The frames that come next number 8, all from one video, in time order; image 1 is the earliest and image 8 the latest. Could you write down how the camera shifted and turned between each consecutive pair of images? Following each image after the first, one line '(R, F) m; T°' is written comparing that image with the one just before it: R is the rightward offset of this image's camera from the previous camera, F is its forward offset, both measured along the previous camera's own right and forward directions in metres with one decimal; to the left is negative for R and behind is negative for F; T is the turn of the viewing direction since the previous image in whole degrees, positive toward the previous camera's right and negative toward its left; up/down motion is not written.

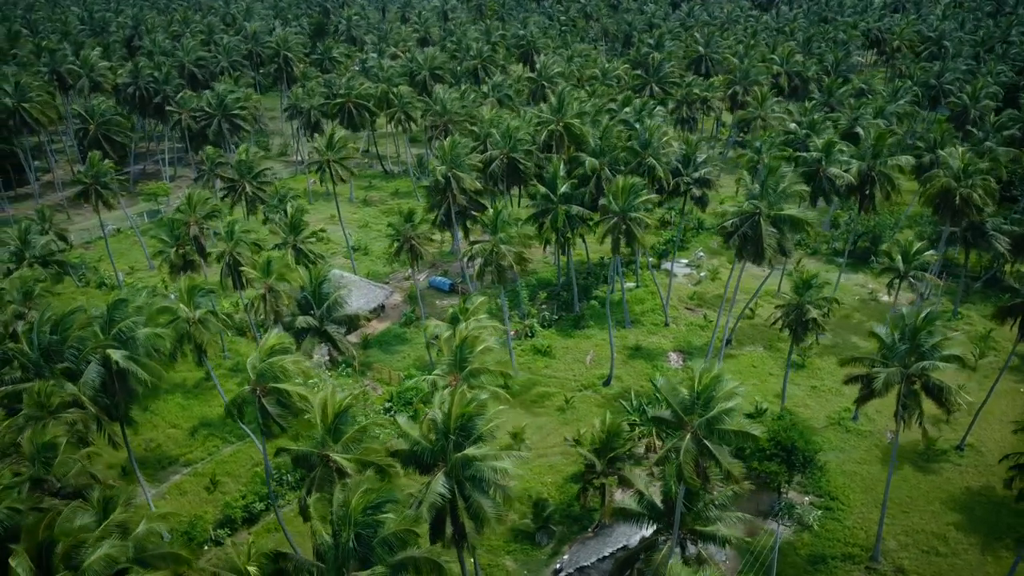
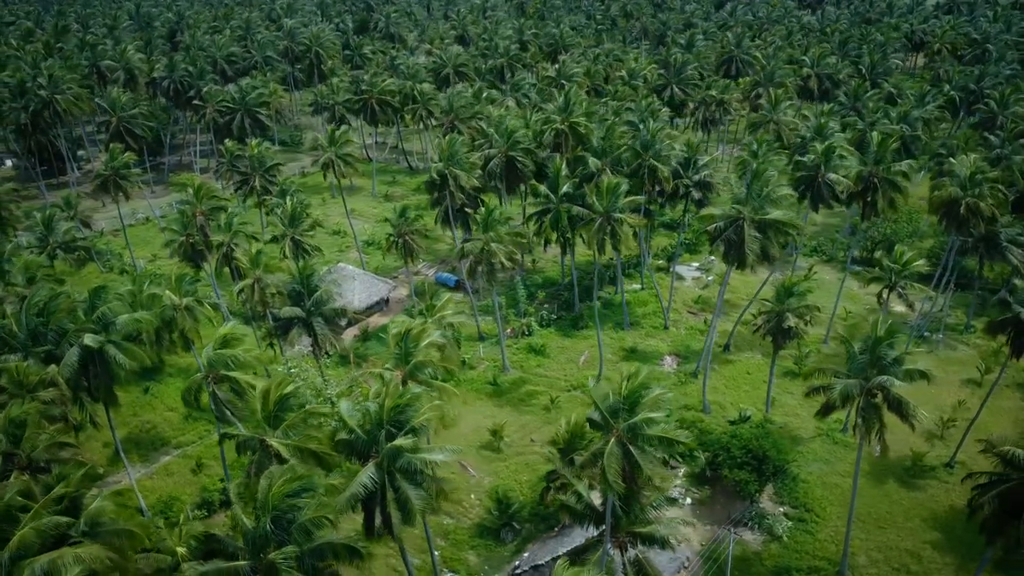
(+3.3, -0.1) m; -4°
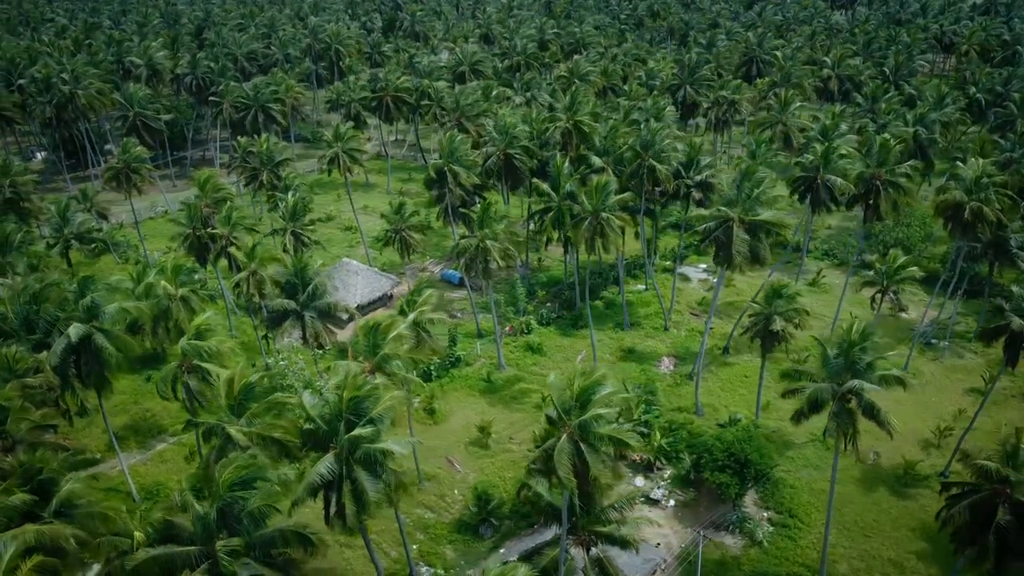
(+2.1, 0.0) m; -2°
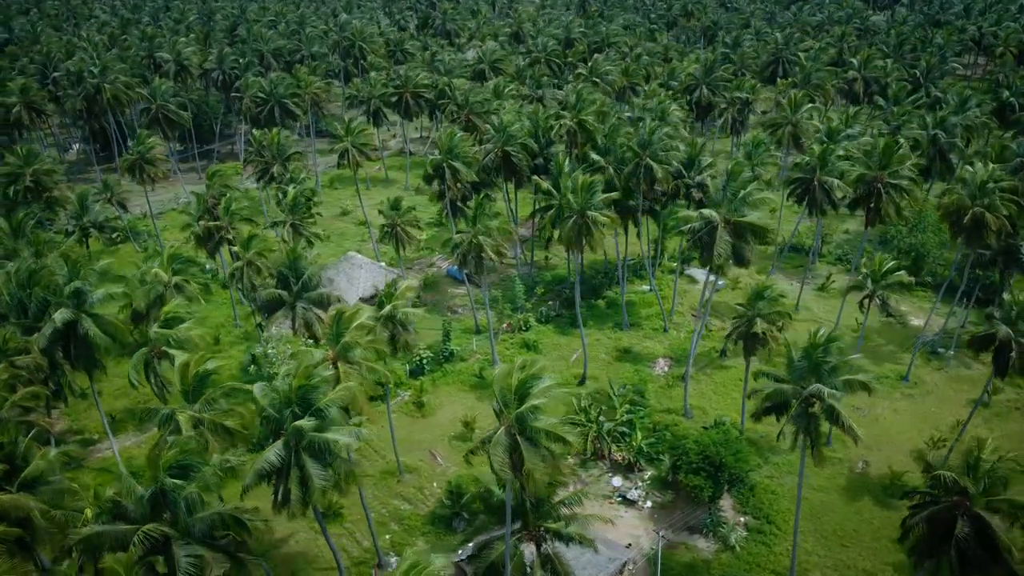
(+2.7, 0.0) m; -3°
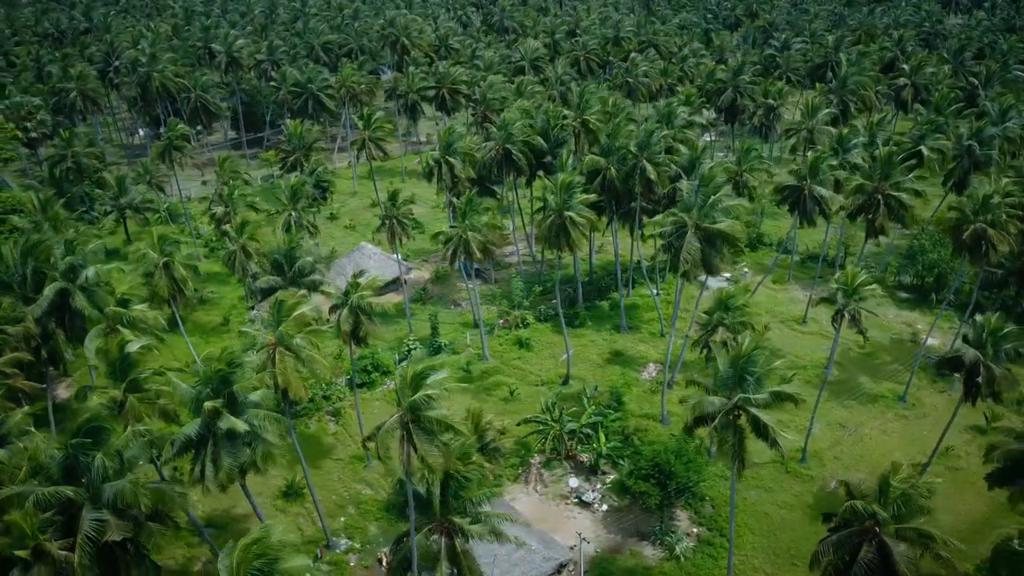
(+4.8, -0.1) m; -5°
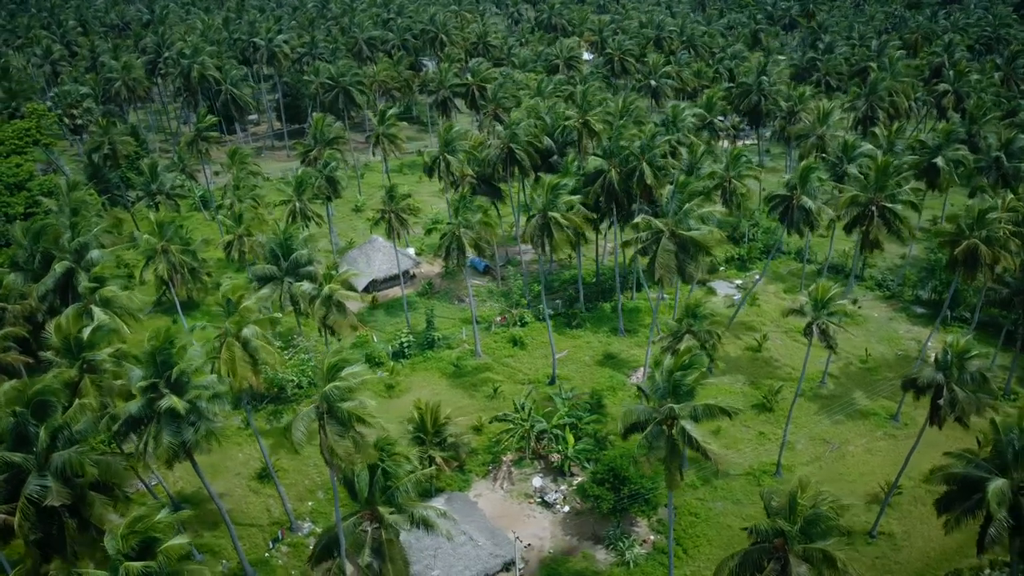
(+4.0, -0.2) m; -4°
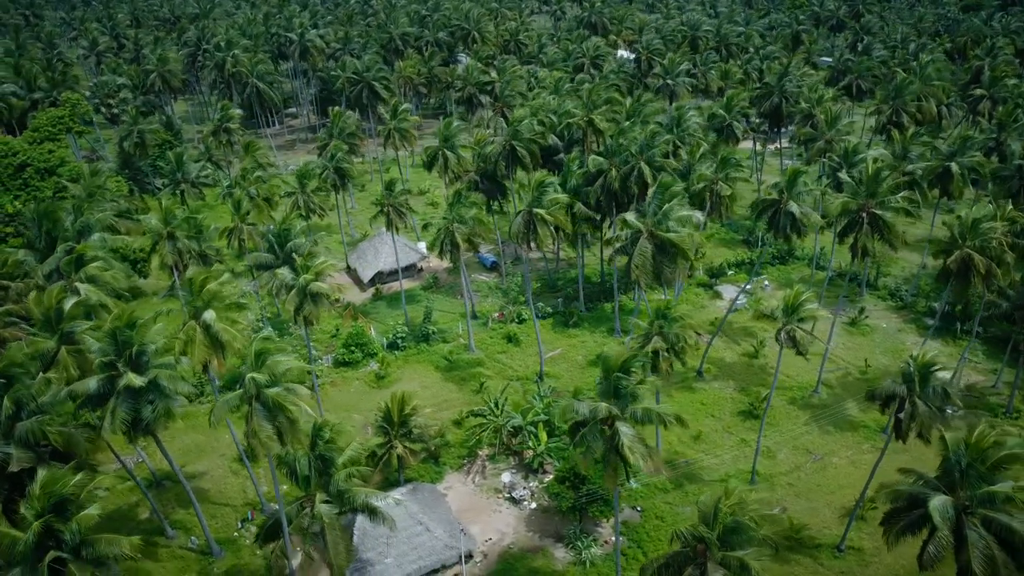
(+3.4, -0.1) m; -4°
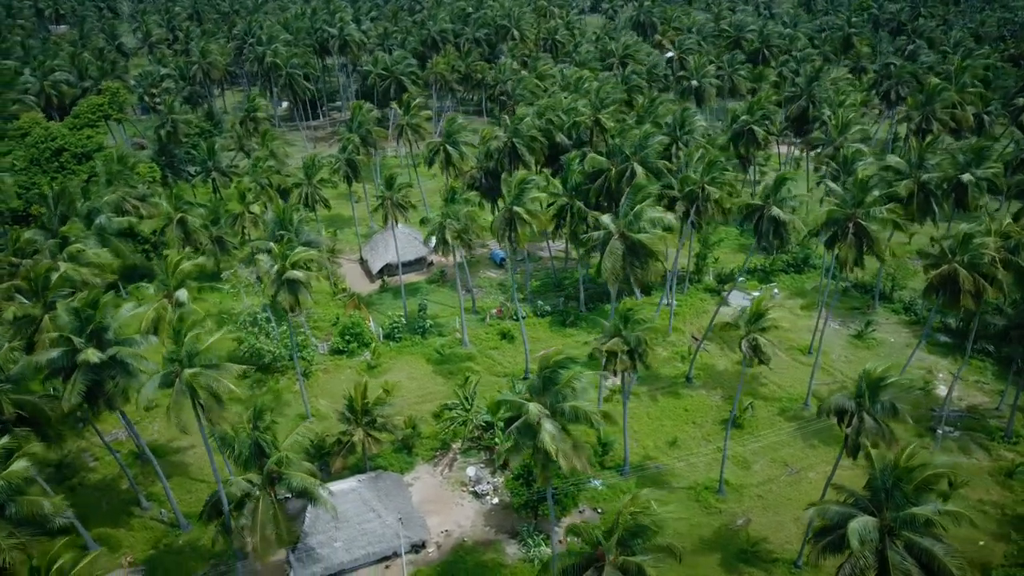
(+4.1, -0.1) m; -4°
